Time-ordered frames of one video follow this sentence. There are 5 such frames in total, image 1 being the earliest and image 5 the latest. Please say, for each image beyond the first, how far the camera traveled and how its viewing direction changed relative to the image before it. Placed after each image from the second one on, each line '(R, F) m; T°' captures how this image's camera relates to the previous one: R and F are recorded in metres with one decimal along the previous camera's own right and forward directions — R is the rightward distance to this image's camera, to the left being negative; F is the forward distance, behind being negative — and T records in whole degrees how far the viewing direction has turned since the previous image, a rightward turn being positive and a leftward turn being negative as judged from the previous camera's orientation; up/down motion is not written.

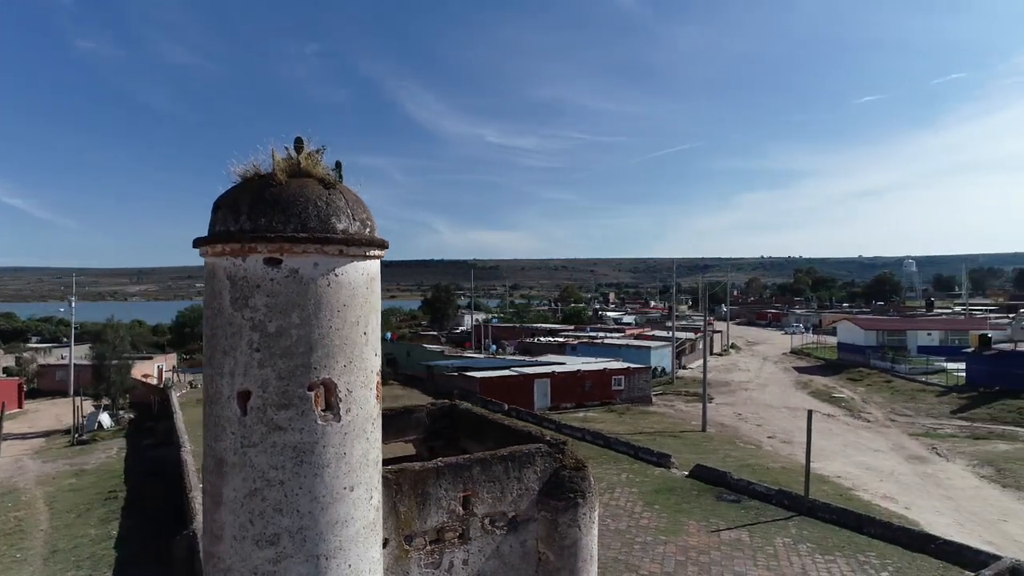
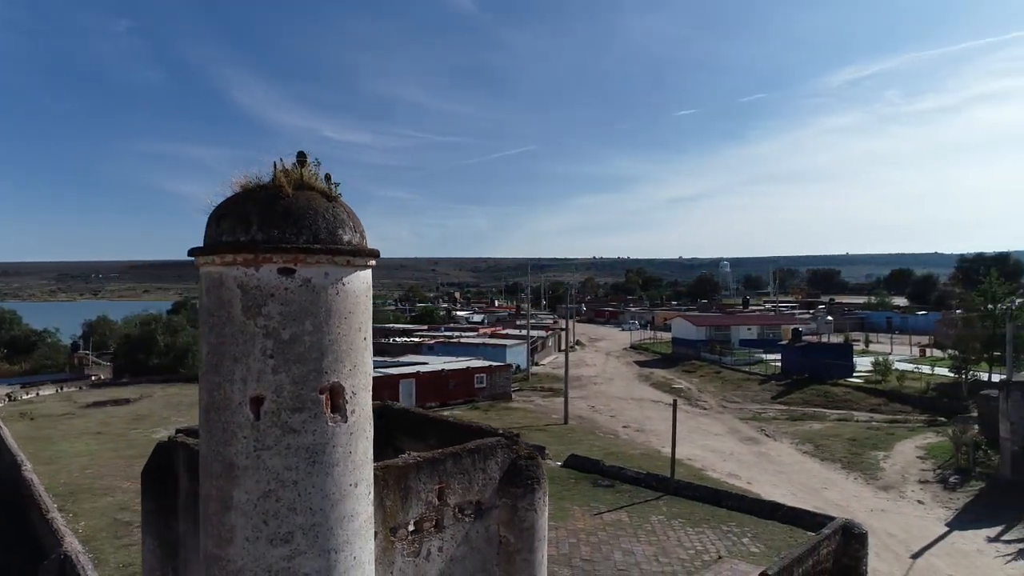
(-1.0, -0.4) m; +13°
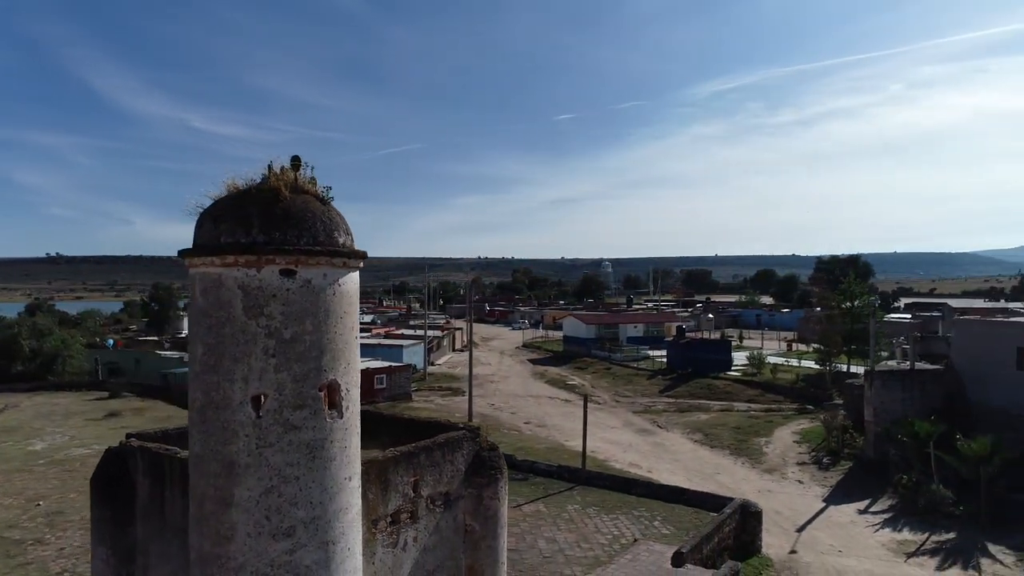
(-0.7, -0.3) m; +9°
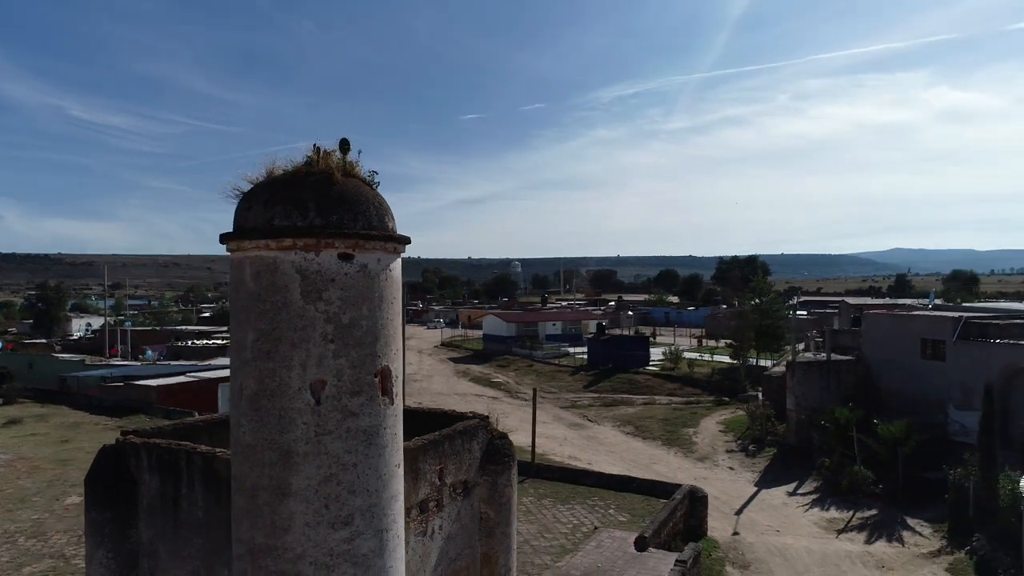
(-1.0, 0.0) m; +7°
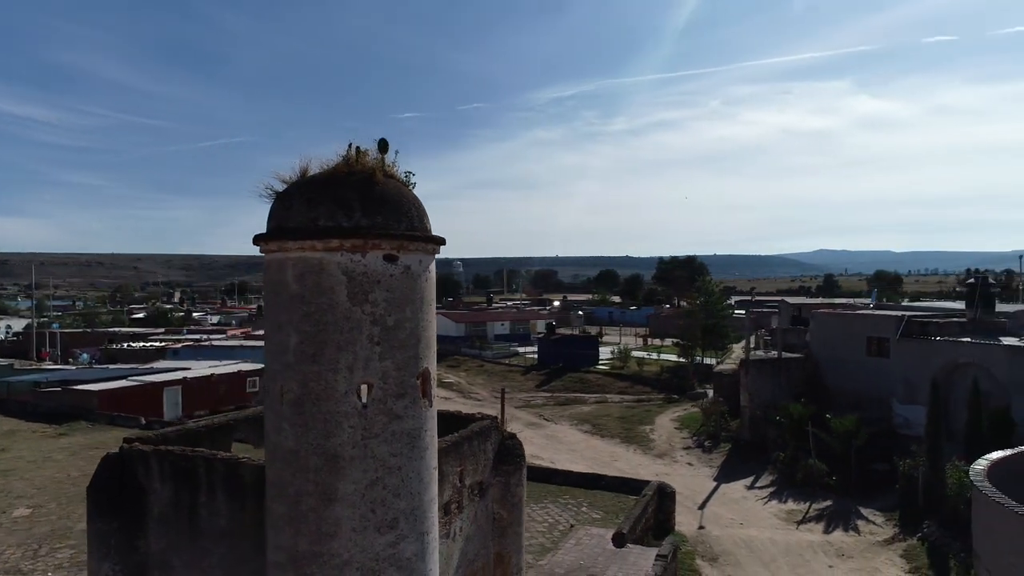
(-0.7, 0.0) m; +5°
